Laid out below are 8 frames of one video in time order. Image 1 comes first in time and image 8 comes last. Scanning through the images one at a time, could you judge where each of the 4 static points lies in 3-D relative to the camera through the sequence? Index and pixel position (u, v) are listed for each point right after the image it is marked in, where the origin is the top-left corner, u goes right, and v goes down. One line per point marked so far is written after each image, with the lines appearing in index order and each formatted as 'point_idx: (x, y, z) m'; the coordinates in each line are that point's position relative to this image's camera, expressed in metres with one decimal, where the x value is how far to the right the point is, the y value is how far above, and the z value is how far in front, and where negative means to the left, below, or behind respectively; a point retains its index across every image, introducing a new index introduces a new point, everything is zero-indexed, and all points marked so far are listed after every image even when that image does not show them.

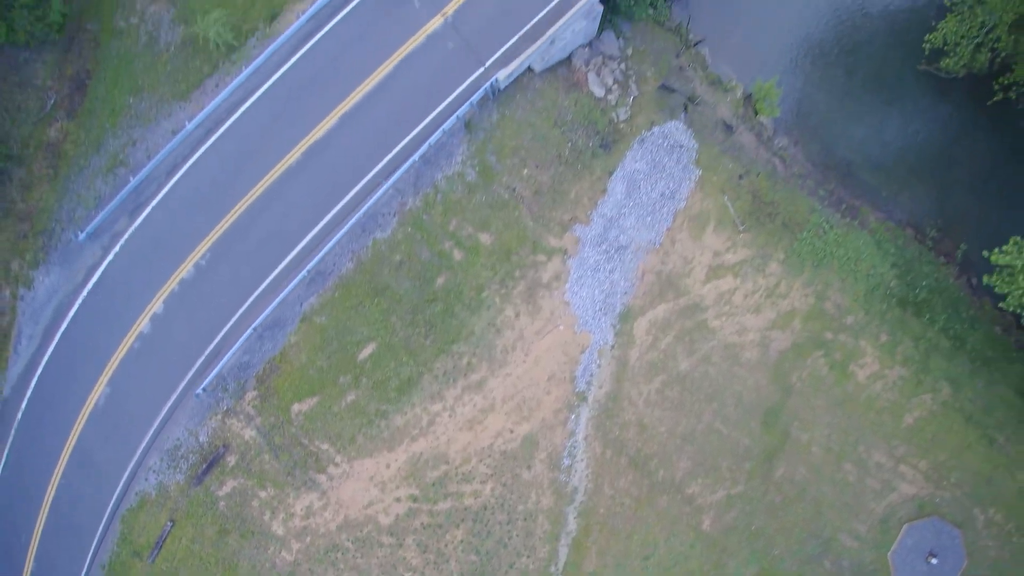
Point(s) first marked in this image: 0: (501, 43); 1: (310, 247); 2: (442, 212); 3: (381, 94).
0: (-0.5, +11.3, +19.9) m
1: (-9.3, +1.8, +19.7) m
2: (-3.2, +3.5, +19.9) m
3: (-6.0, +8.9, +19.8) m
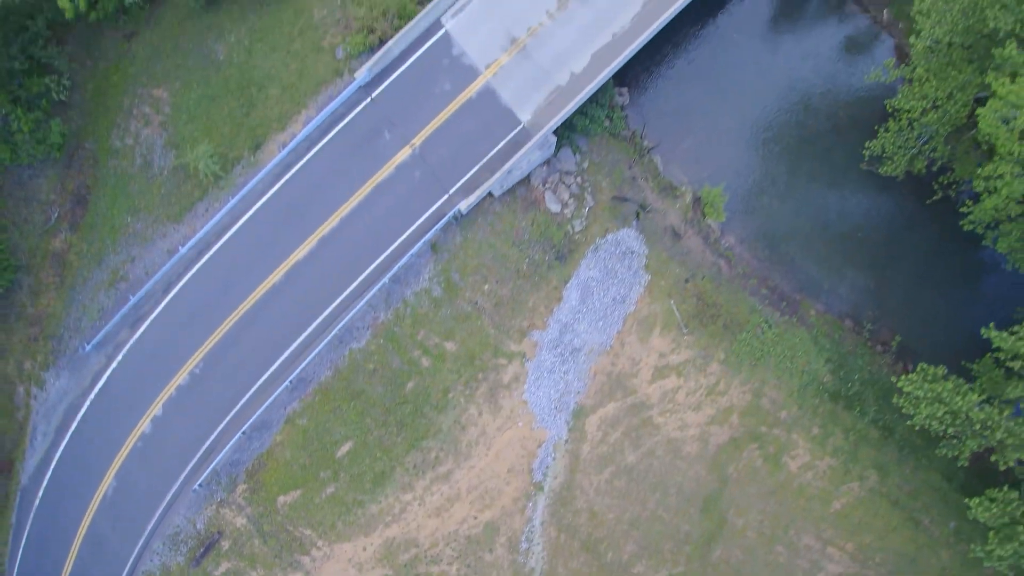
0: (-2.5, +5.9, +21.9) m
1: (-11.2, -3.6, +21.9) m
2: (-5.2, -1.8, +22.1) m
3: (-8.0, +3.5, +21.8) m
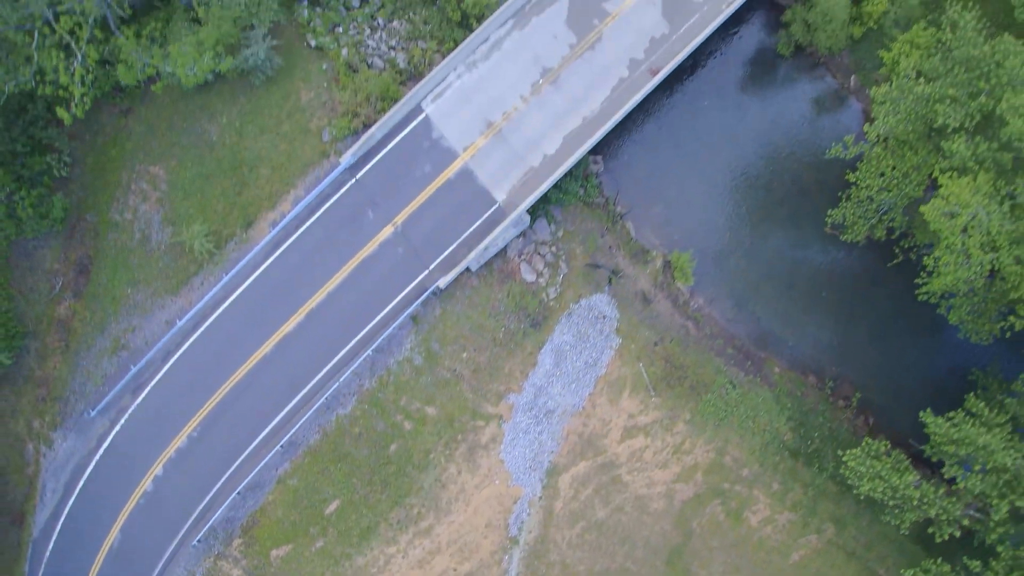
0: (-3.7, +2.1, +23.2) m
1: (-12.5, -7.3, +23.4) m
2: (-6.5, -5.6, +23.5) m
3: (-9.3, -0.2, +23.2) m
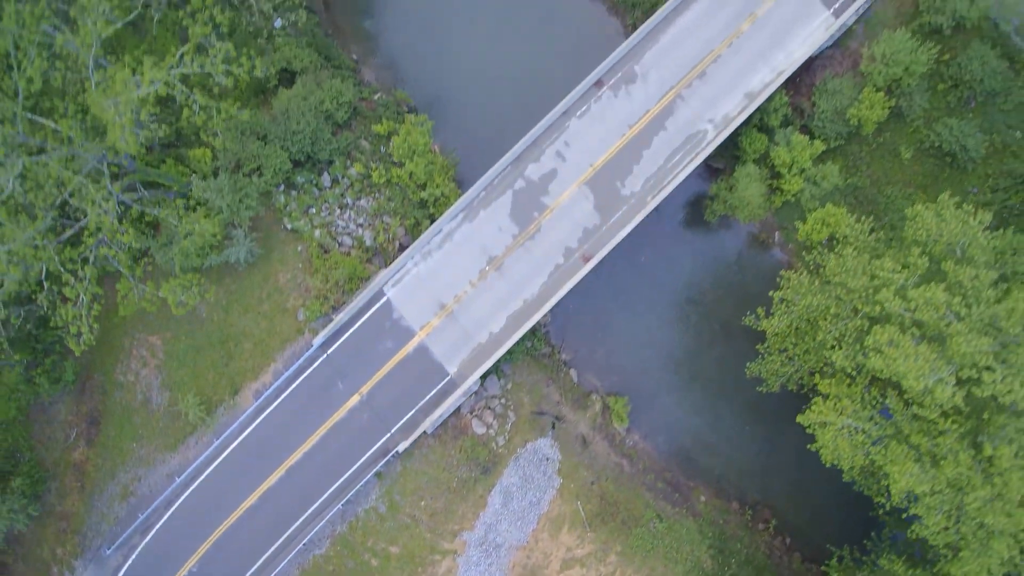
0: (-6.8, -7.9, +26.8) m
1: (-15.6, -17.4, +27.4) m
2: (-9.5, -15.6, +27.4) m
3: (-12.4, -10.3, +26.9) m
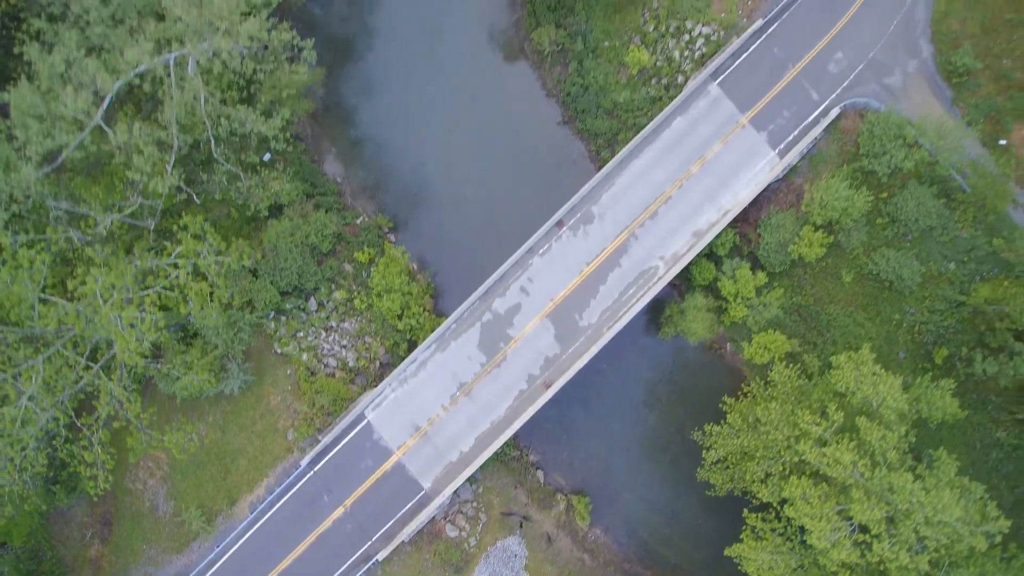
0: (-9.0, -16.4, +29.8) m
1: (-17.8, -25.9, +30.7) m
2: (-11.7, -24.2, +30.6) m
3: (-14.5, -18.8, +30.1) m
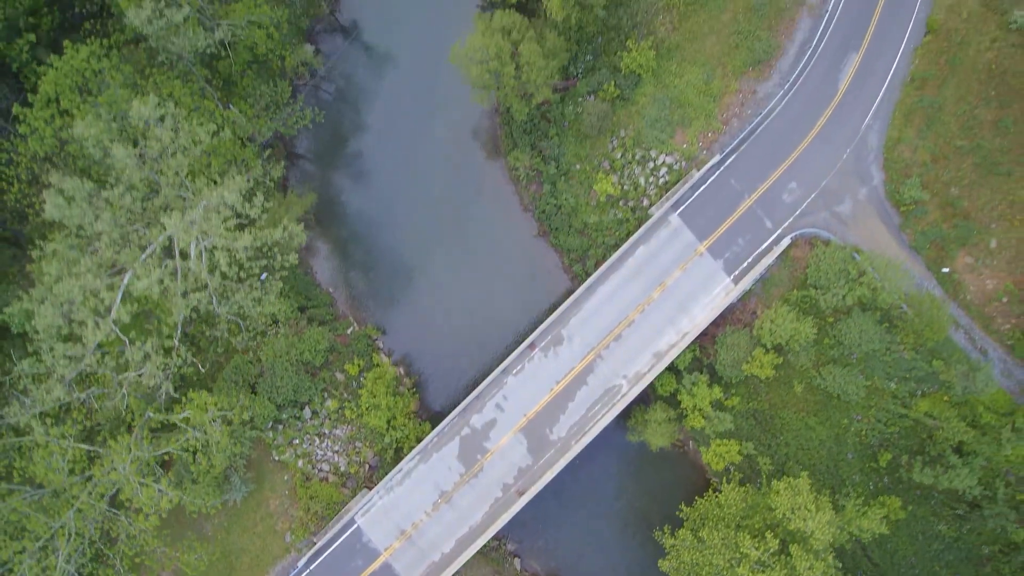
0: (-10.8, -25.4, +33.1) m
1: (-19.5, -34.8, +34.3) m
2: (-13.5, -33.1, +34.1) m
3: (-16.3, -27.8, +33.5) m
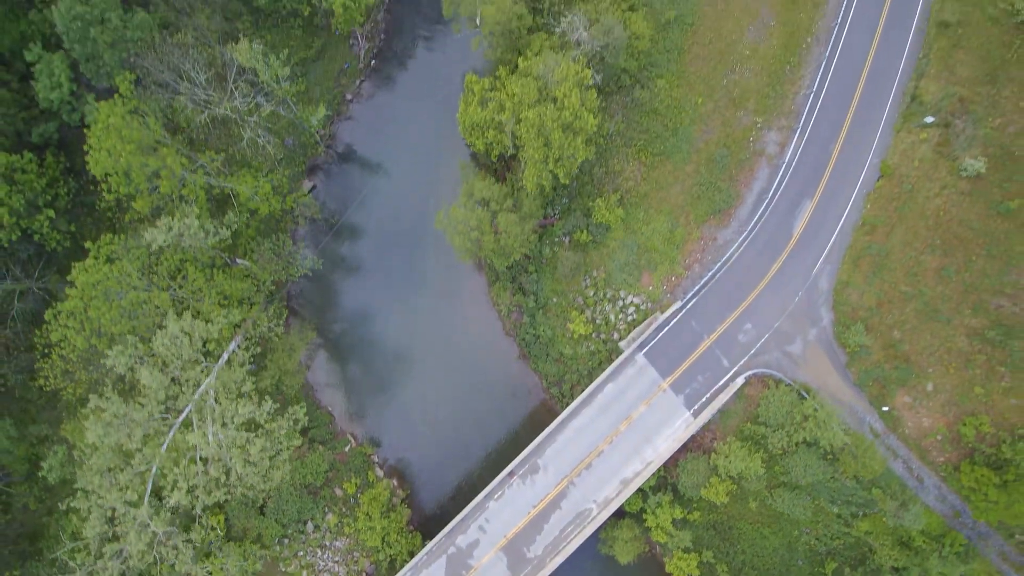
0: (-12.4, -36.7, +37.4) m
1: (-21.0, -46.2, +38.8) m
2: (-15.0, -44.4, +38.6) m
3: (-17.9, -39.2, +37.8) m
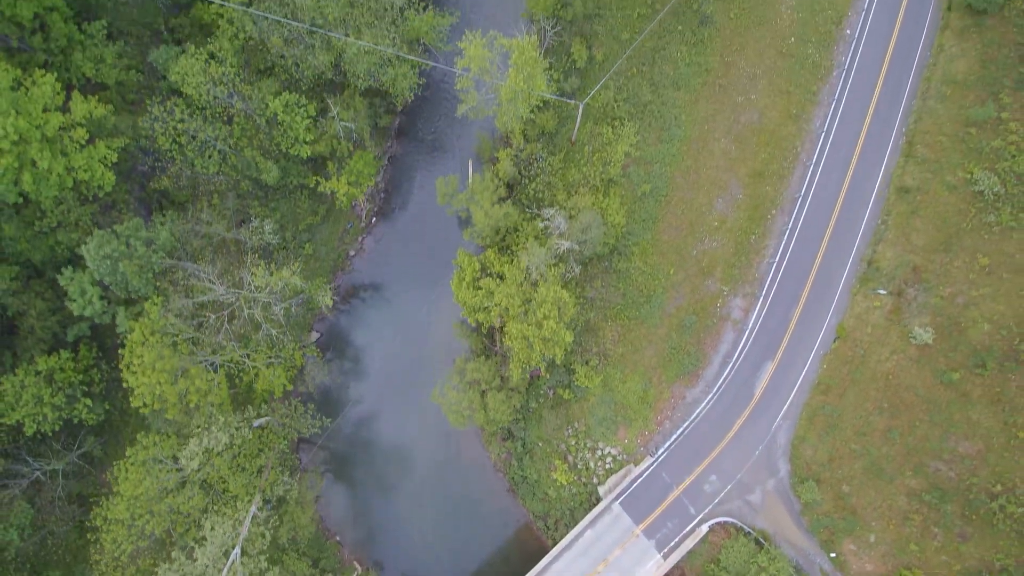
0: (-13.2, -51.7, +43.0) m
1: (-21.8, -61.2, +44.9) m
2: (-15.8, -59.4, +44.5) m
3: (-18.7, -54.1, +43.6) m
